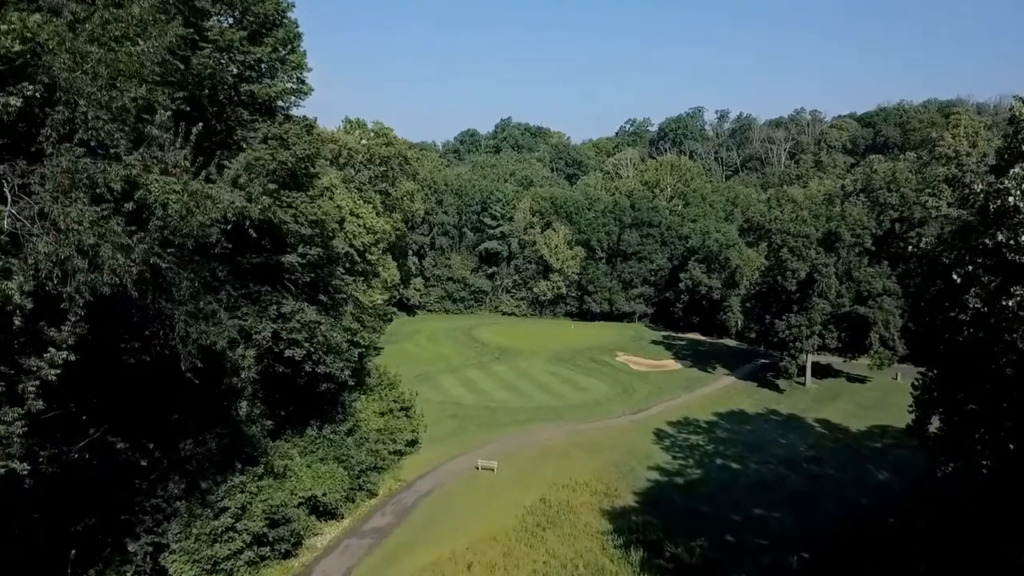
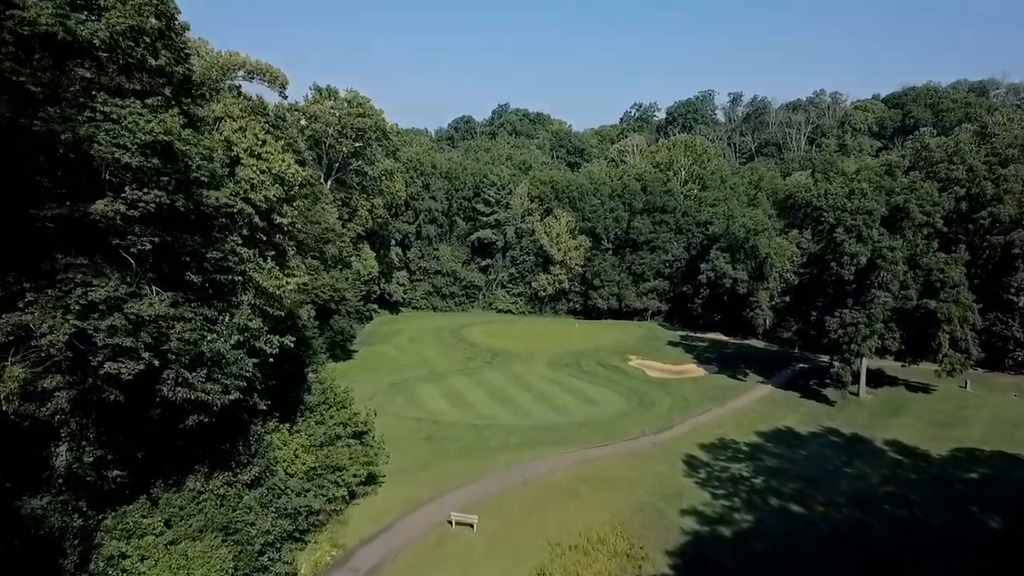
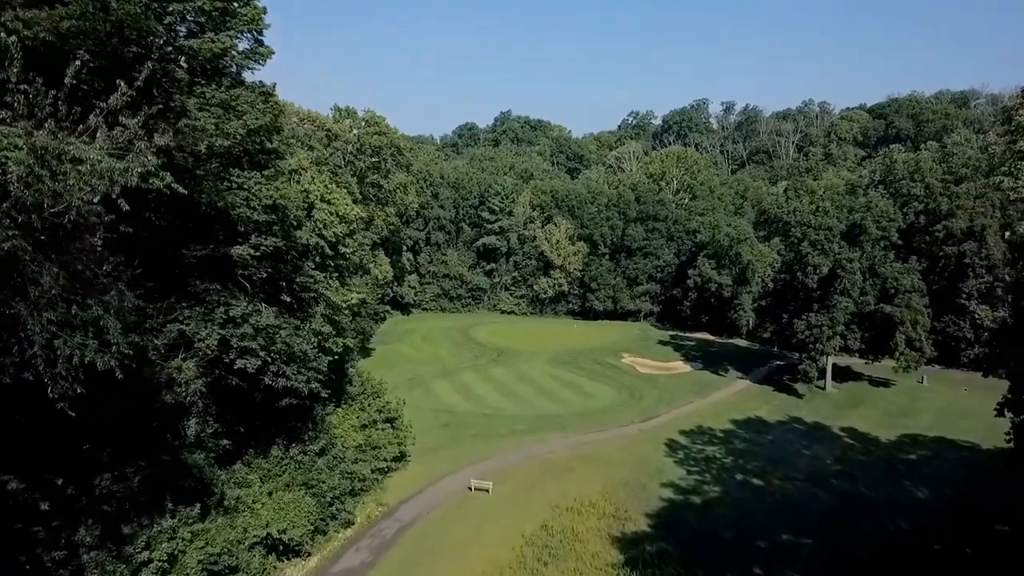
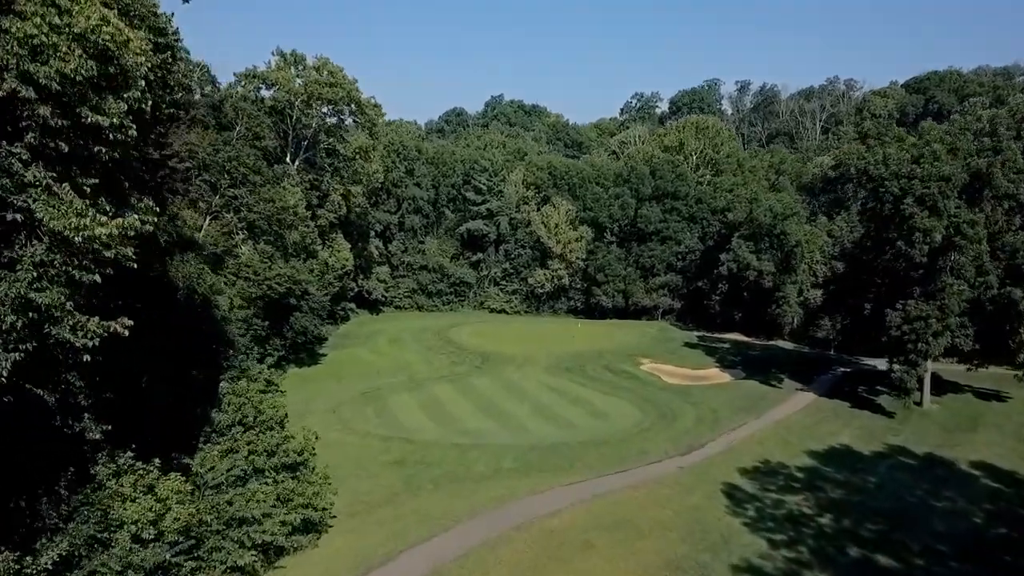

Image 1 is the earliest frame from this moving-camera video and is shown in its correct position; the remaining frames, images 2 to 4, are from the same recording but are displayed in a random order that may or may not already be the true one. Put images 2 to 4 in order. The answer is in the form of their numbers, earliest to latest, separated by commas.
3, 2, 4
